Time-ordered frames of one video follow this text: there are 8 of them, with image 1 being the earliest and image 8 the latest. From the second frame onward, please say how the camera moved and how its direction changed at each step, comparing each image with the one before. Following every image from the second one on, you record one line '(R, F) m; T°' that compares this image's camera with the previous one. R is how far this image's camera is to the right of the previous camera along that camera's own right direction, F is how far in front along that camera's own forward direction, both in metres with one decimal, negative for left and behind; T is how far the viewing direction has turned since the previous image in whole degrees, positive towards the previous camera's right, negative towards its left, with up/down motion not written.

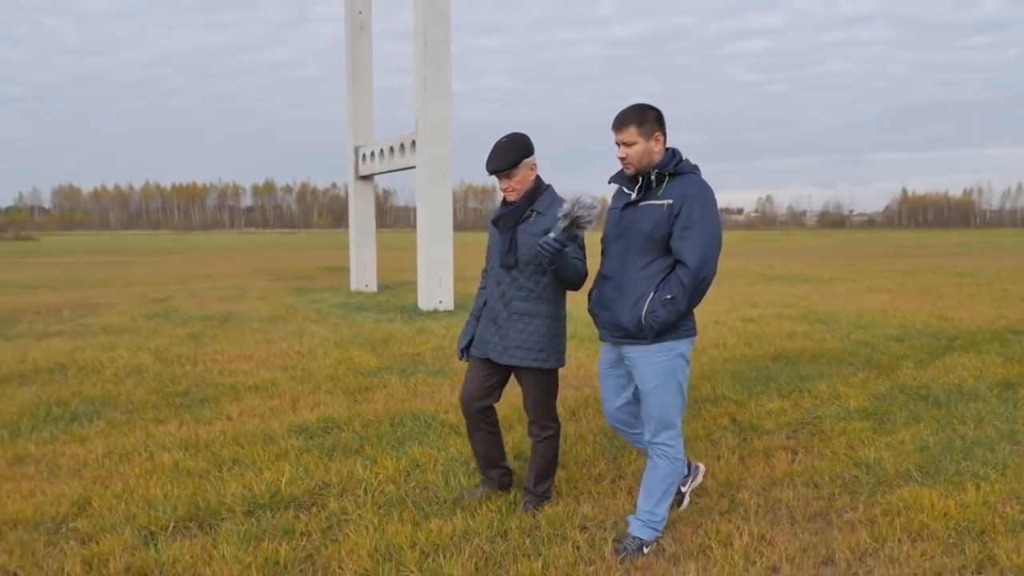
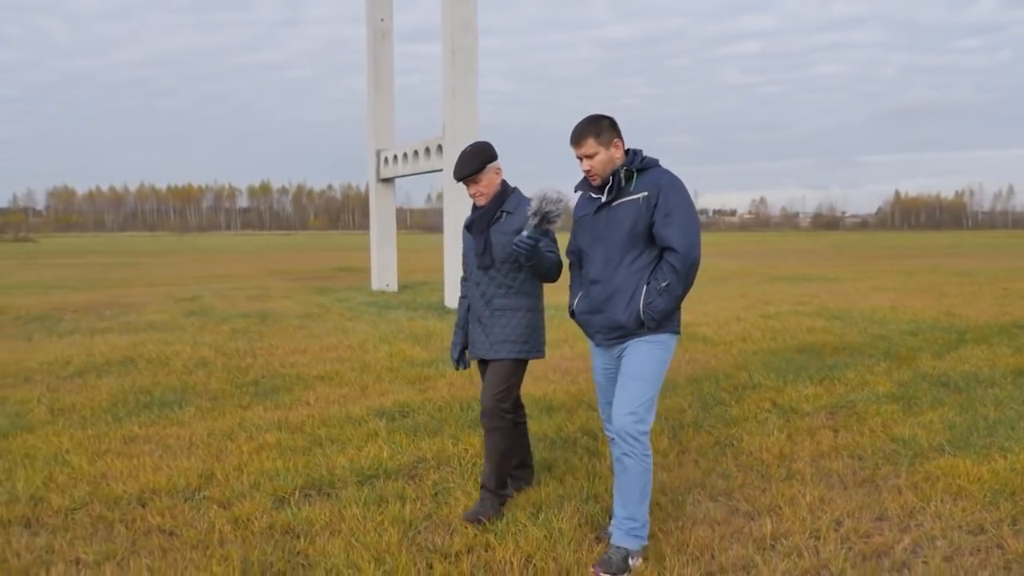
(-0.6, -0.5) m; +1°
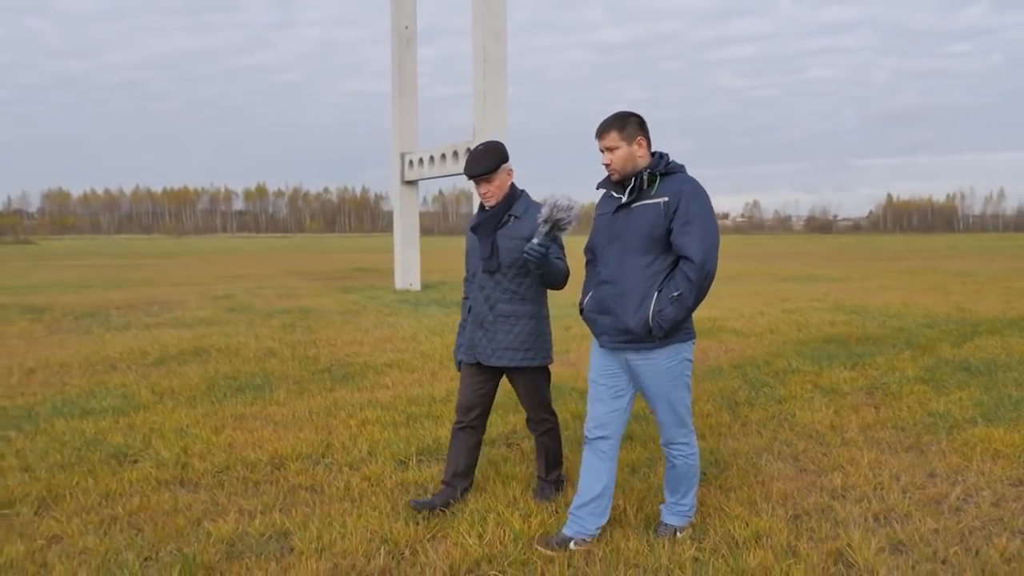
(-0.7, -0.5) m; +1°
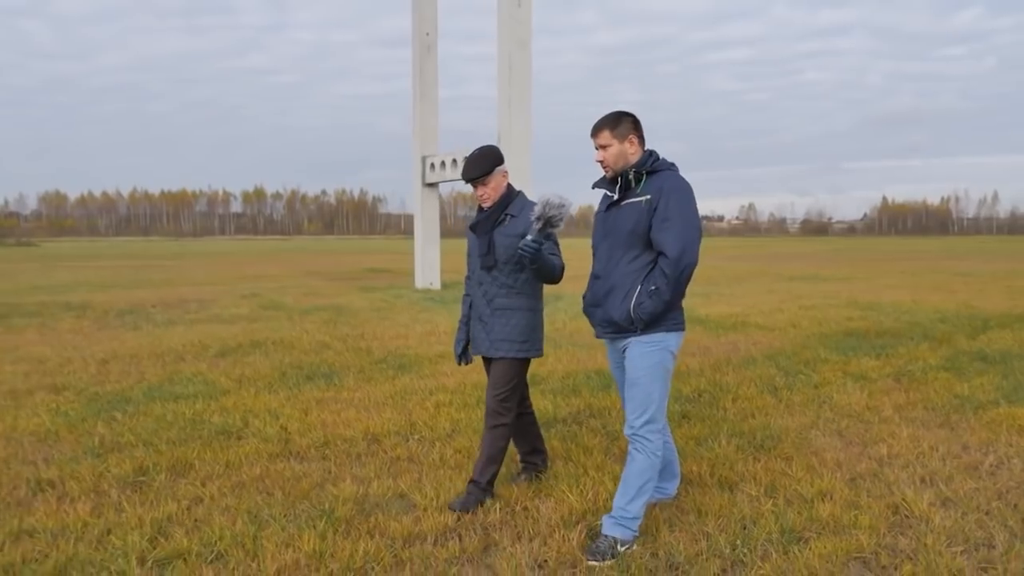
(-0.6, -0.5) m; 0°
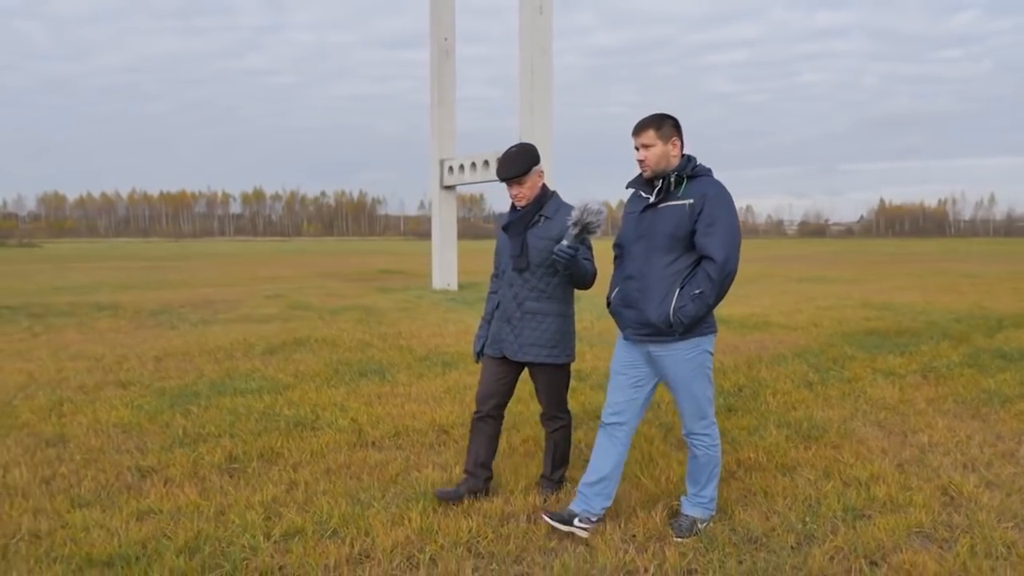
(-0.5, -0.3) m; 0°
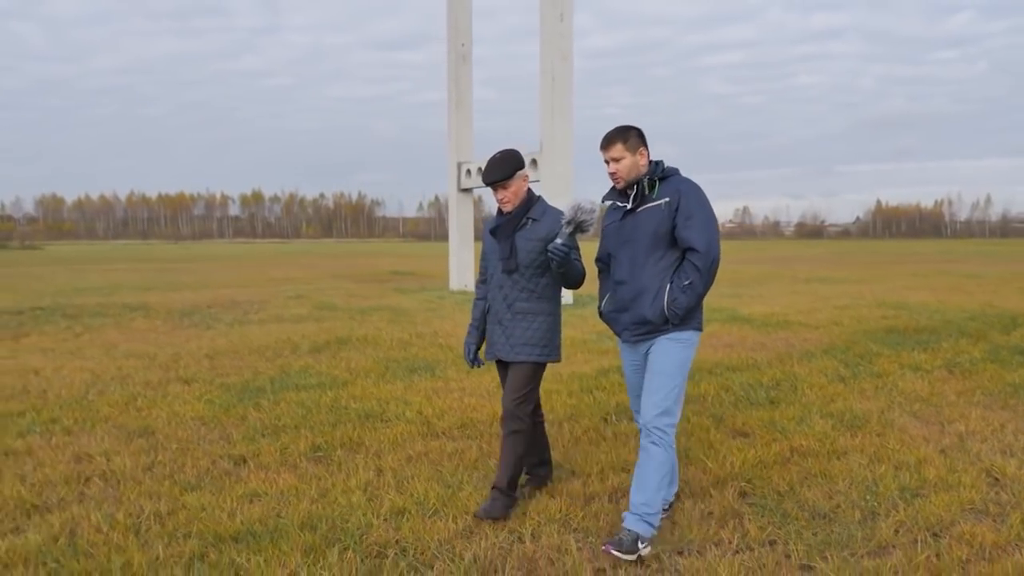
(-0.6, -0.3) m; 0°
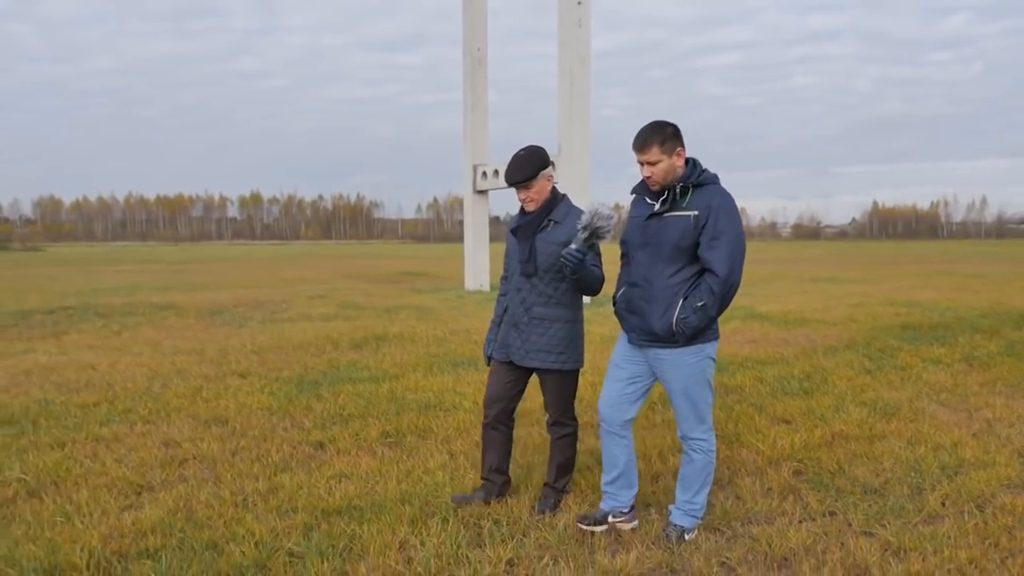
(-0.5, -0.3) m; 0°
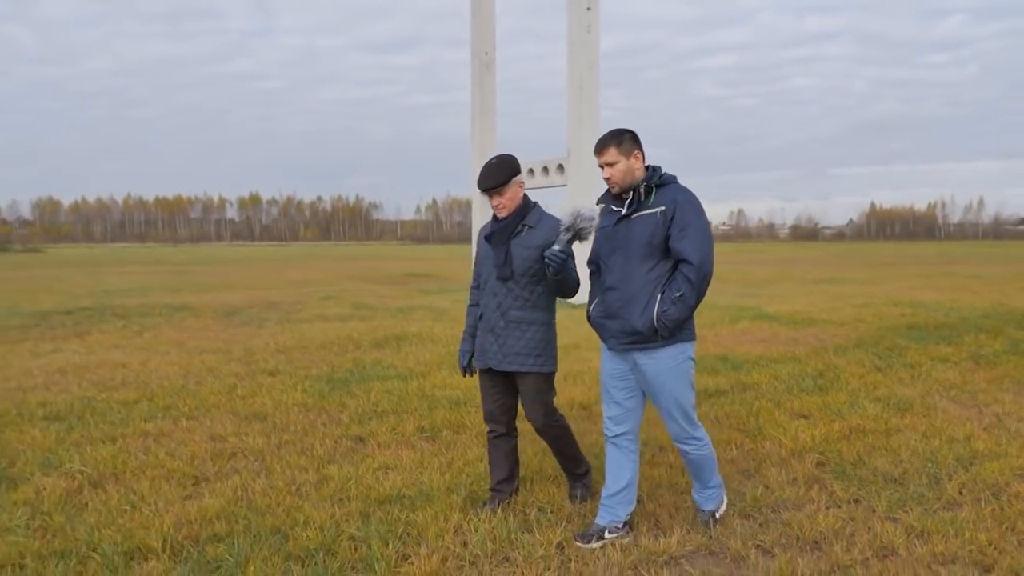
(-0.3, -0.2) m; 0°
